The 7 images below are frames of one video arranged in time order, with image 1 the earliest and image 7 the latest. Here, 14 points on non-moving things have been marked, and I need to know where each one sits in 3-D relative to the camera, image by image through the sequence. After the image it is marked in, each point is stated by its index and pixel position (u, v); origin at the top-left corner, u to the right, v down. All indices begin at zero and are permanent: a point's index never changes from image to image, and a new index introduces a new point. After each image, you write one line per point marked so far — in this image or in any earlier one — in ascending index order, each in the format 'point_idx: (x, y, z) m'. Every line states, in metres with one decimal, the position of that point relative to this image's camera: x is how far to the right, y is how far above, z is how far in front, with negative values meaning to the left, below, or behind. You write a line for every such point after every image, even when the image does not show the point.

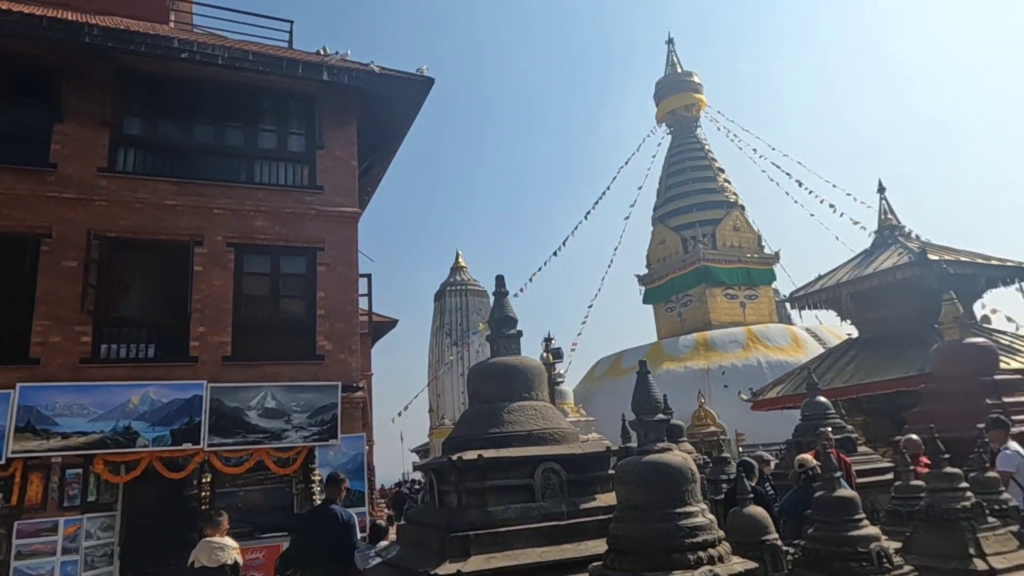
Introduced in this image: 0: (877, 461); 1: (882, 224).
0: (+3.8, -1.8, +7.0) m
1: (+8.4, +1.5, +15.6) m
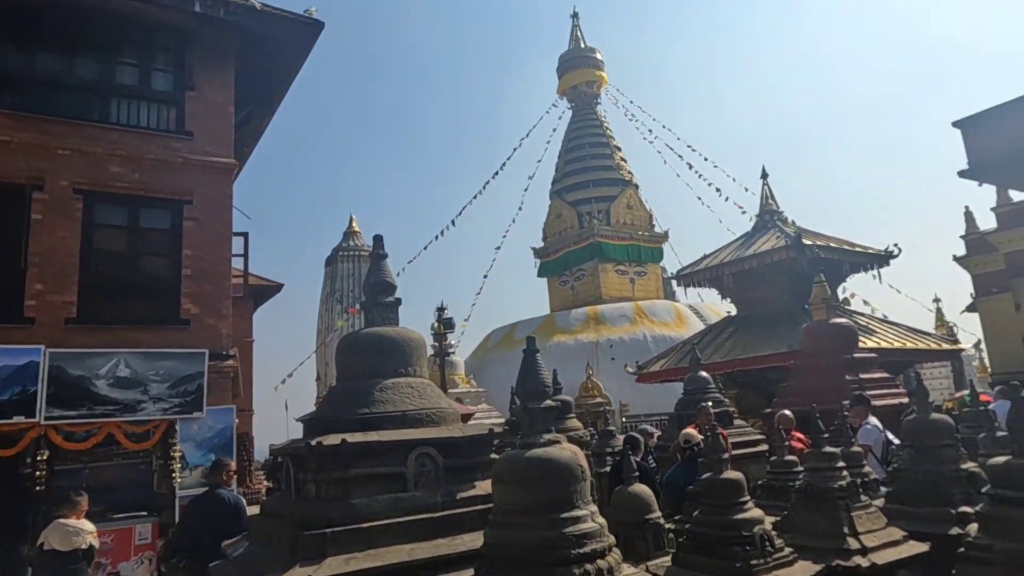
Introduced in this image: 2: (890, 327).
0: (+2.6, -1.6, +7.3) m
1: (+6.0, +1.9, +16.4) m
2: (+8.1, -0.8, +14.7) m
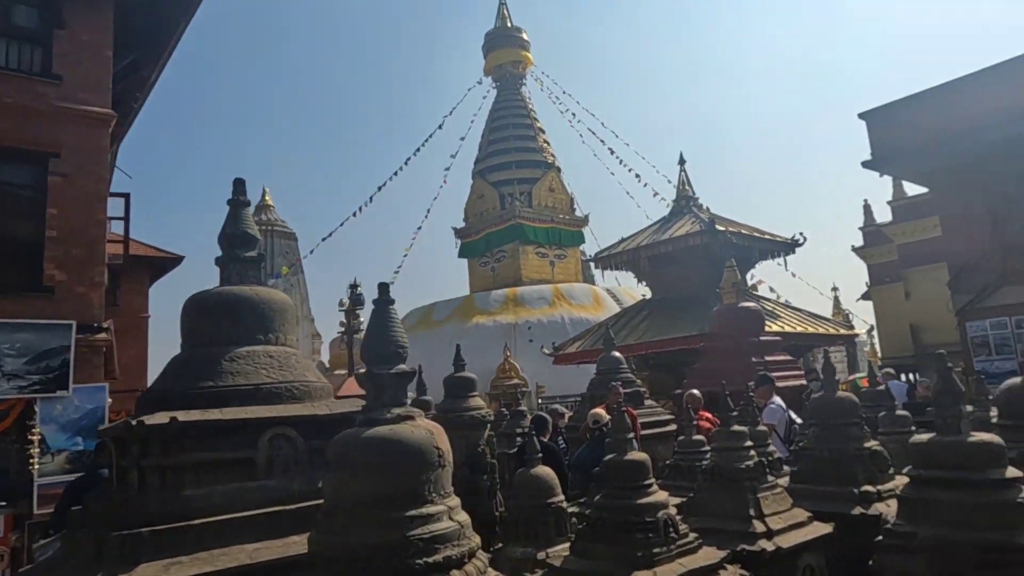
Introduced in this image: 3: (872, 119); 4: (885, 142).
0: (+1.6, -1.4, +7.4) m
1: (+4.1, +2.3, +16.6) m
2: (+6.3, -0.5, +15.3) m
3: (+5.1, +2.4, +9.6) m
4: (+5.2, +2.1, +9.5) m
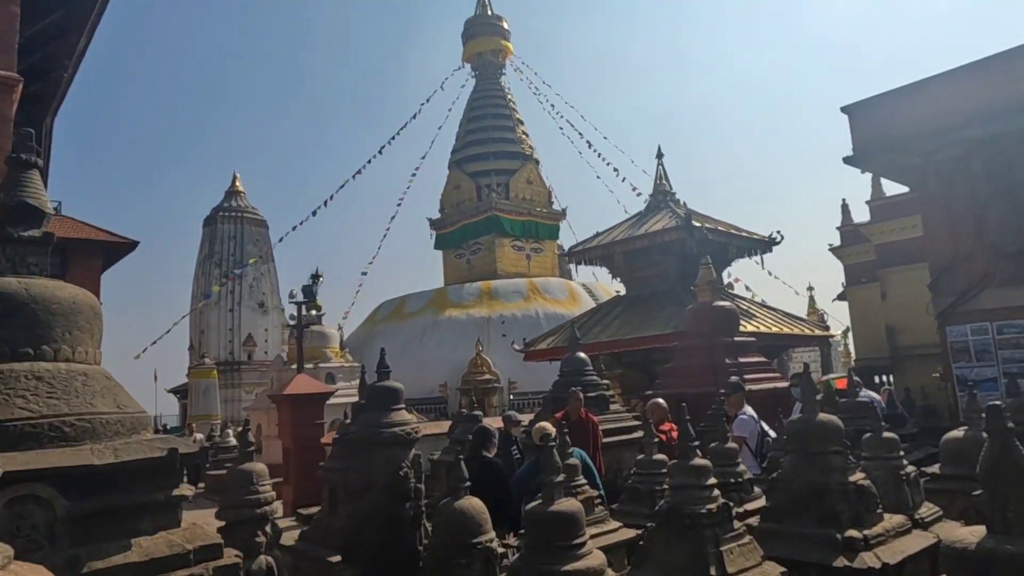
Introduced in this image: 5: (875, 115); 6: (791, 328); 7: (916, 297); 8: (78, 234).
0: (+1.2, -1.3, +6.9) m
1: (+3.4, +2.4, +16.2) m
2: (+5.6, -0.5, +15.0) m
3: (+4.6, +2.4, +9.3) m
4: (+4.8, +2.0, +9.2) m
5: (+4.9, +2.3, +9.1) m
6: (+5.8, -0.8, +14.3) m
7: (+9.0, -0.2, +15.3) m
8: (-10.5, +1.3, +16.6) m
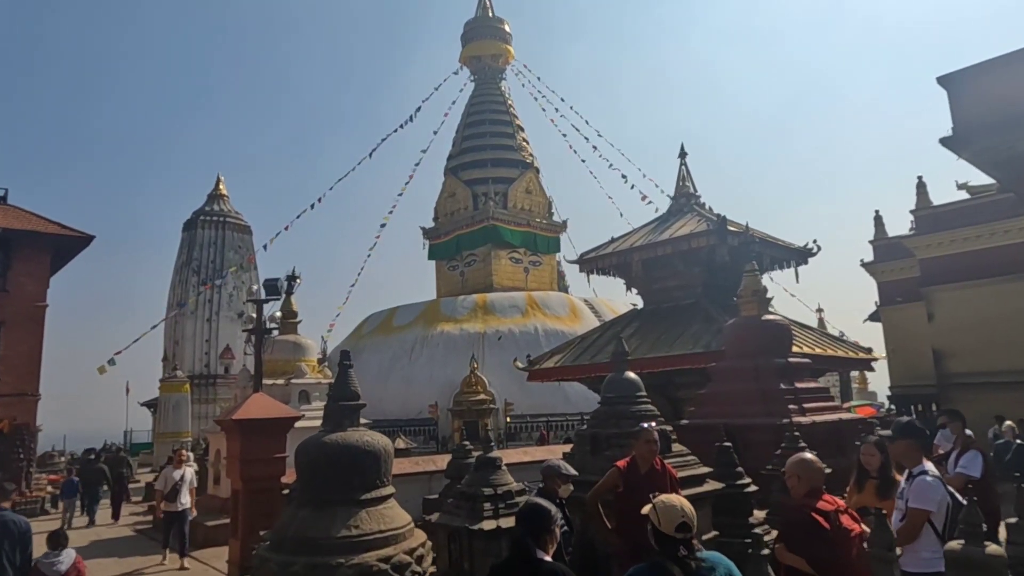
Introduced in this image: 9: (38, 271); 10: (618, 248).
0: (+1.4, -1.3, +5.1) m
1: (+3.6, +2.1, +14.5) m
2: (+5.7, -0.8, +13.3) m
3: (+4.9, +2.2, +7.6) m
4: (+5.0, +1.9, +7.5) m
5: (+5.1, +2.2, +7.5) m
6: (+5.9, -1.1, +12.6) m
7: (+9.1, -0.6, +13.6) m
8: (-10.4, +1.4, +14.6) m
9: (-10.3, +0.4, +14.7) m
10: (+2.2, +0.8, +14.0) m
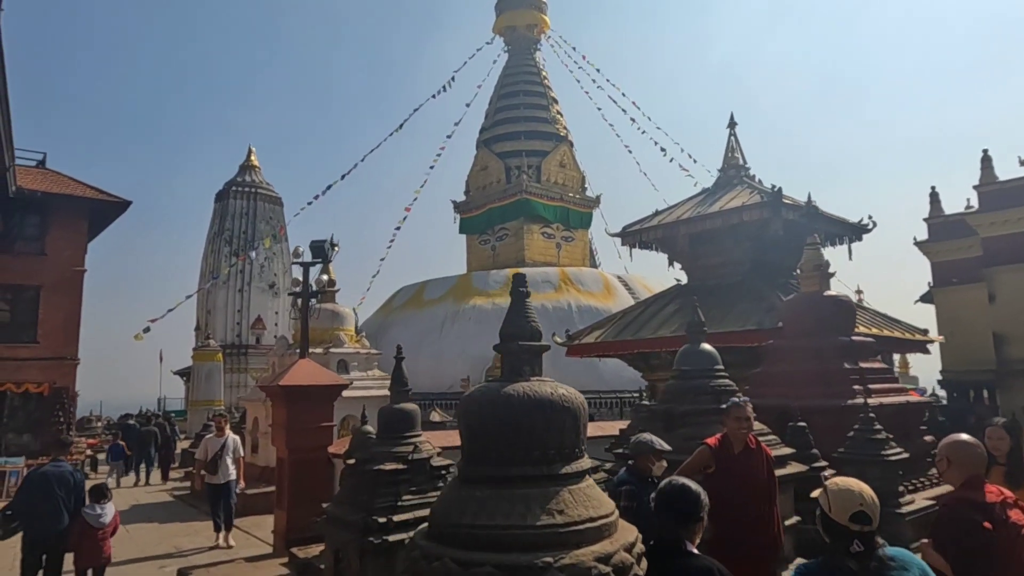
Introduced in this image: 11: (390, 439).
0: (+1.8, -1.1, +4.7) m
1: (+4.4, +2.6, +13.9) m
2: (+6.5, -0.4, +12.7) m
3: (+5.5, +2.5, +7.0) m
4: (+5.6, +2.2, +6.9) m
5: (+5.7, +2.4, +6.8) m
6: (+6.6, -0.7, +12.0) m
7: (+9.9, -0.2, +12.9) m
8: (-9.6, +2.1, +14.6) m
9: (-9.4, +1.1, +14.7) m
10: (+3.0, +1.3, +13.5) m
11: (-0.6, -0.7, +3.4) m
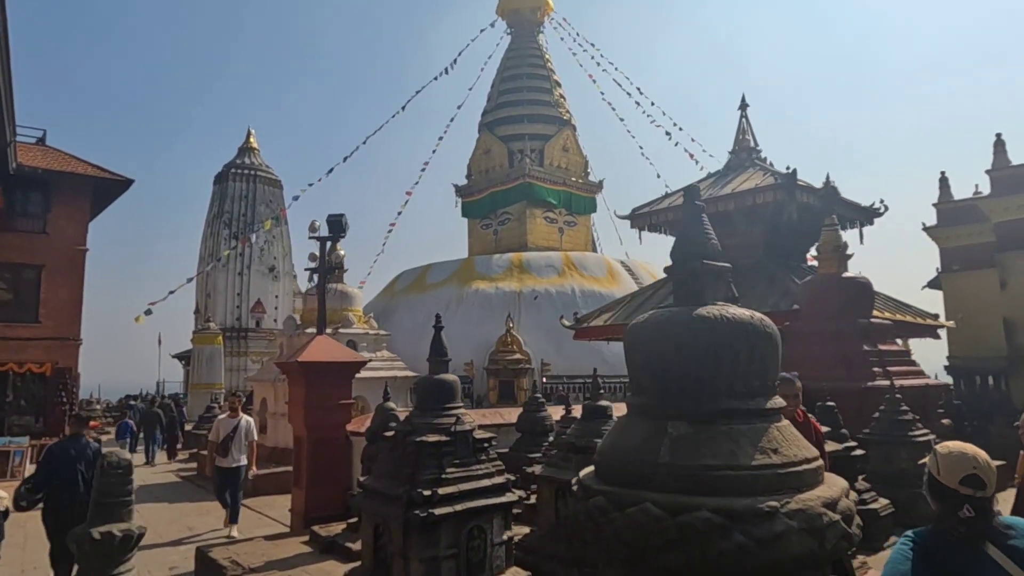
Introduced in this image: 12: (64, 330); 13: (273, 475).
0: (+2.0, -0.9, +4.6) m
1: (+4.6, +2.9, +13.8) m
2: (+6.6, -0.1, +12.6) m
3: (+5.7, +2.7, +6.8) m
4: (+5.8, +2.3, +6.7) m
5: (+5.9, +2.6, +6.7) m
6: (+6.8, -0.5, +11.9) m
7: (+10.1, +0.1, +12.8) m
8: (-9.4, +2.5, +14.3) m
9: (-9.3, +1.6, +14.5) m
10: (+3.2, +1.7, +13.3) m
11: (-0.4, -0.6, +3.2) m
12: (-9.1, -0.9, +13.9) m
13: (-3.1, -2.4, +9.0) m
